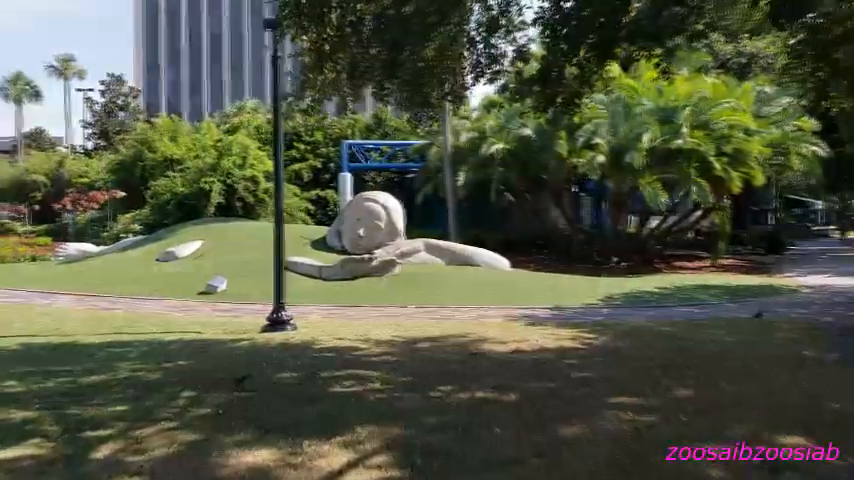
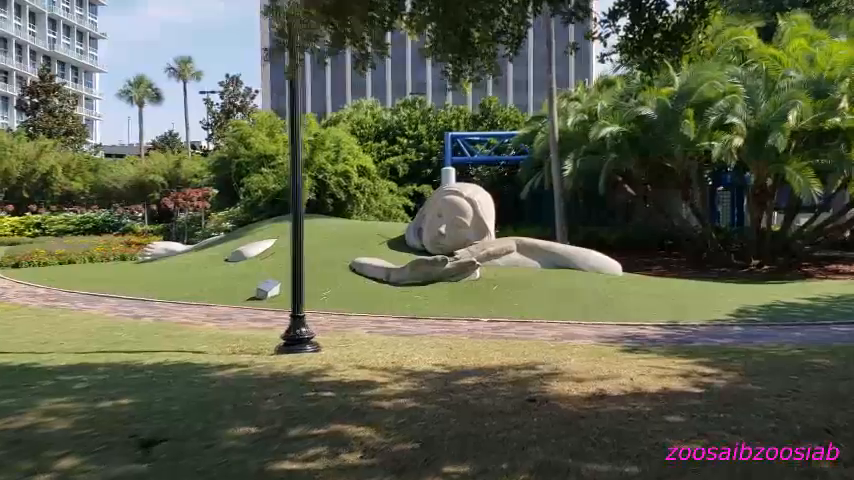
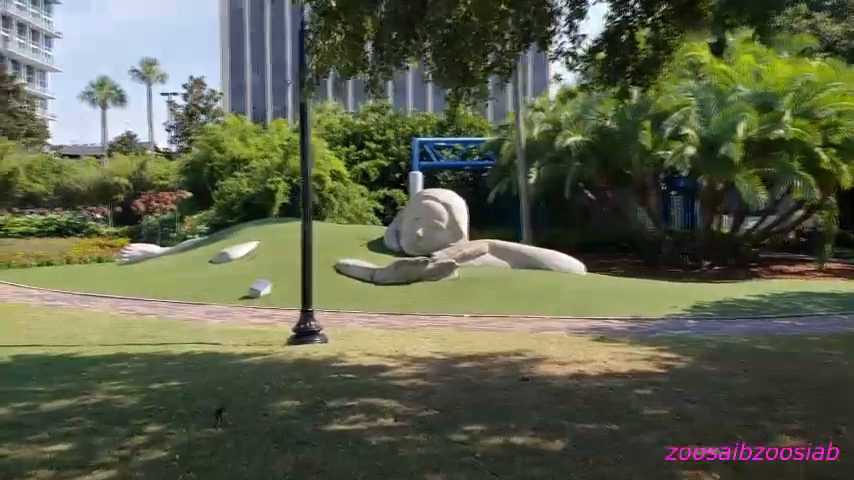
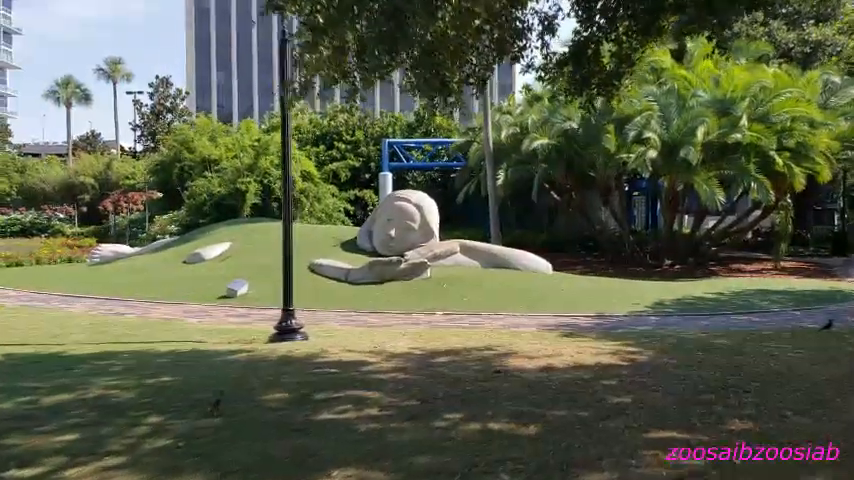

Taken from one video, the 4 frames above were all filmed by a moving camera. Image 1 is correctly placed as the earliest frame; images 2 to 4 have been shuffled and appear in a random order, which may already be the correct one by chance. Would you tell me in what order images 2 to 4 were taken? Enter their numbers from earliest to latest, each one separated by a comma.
4, 3, 2
